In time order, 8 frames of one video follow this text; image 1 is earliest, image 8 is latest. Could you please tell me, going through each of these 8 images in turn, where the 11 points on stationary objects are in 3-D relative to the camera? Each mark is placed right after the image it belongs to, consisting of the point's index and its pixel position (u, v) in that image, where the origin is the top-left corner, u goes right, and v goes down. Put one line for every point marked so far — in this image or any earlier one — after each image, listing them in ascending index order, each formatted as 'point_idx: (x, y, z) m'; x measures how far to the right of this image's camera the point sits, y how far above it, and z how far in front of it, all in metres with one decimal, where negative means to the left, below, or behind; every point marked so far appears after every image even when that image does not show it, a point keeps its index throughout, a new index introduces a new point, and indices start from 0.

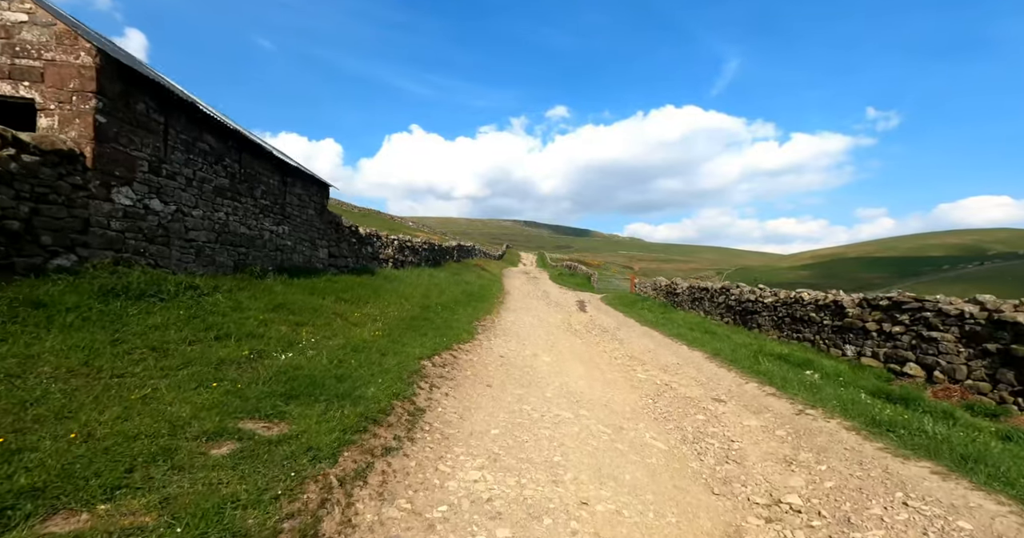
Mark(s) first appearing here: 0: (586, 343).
0: (+2.6, -2.7, +16.6) m
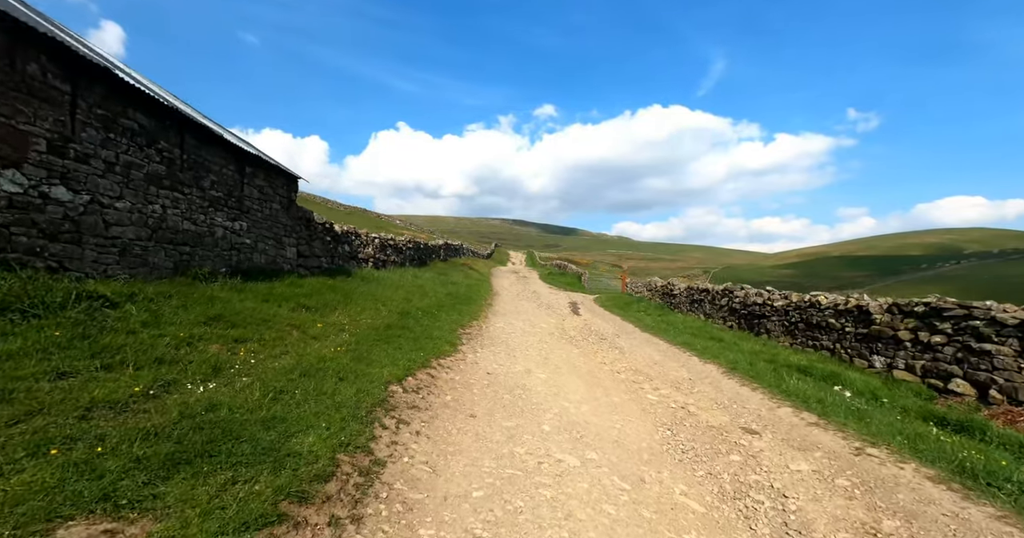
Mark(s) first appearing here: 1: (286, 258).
0: (+2.2, -2.7, +14.9) m
1: (-8.6, +0.4, +18.0) m
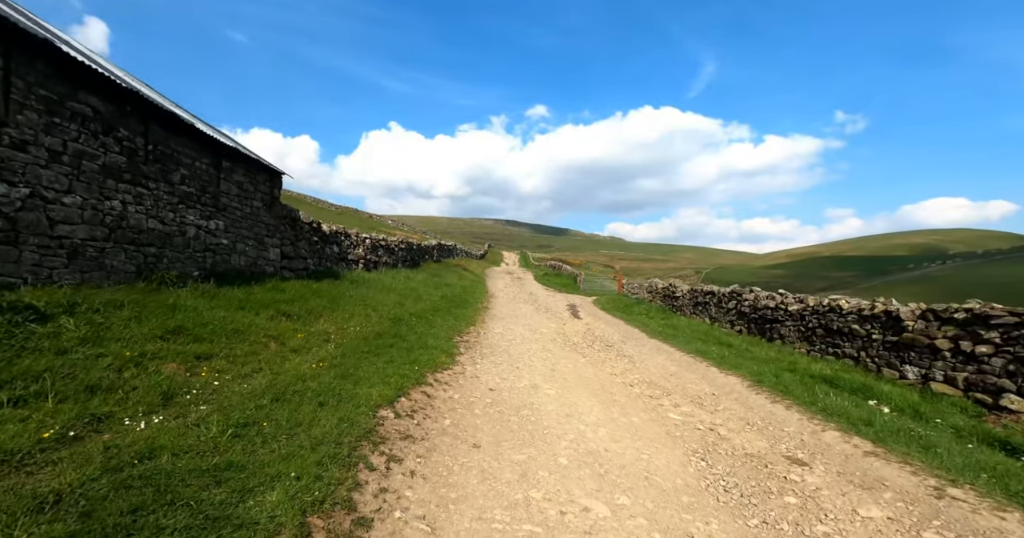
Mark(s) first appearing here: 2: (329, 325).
0: (+2.3, -2.8, +13.7) m
1: (-8.6, +0.3, +16.7) m
2: (-4.8, -1.5, +12.3) m
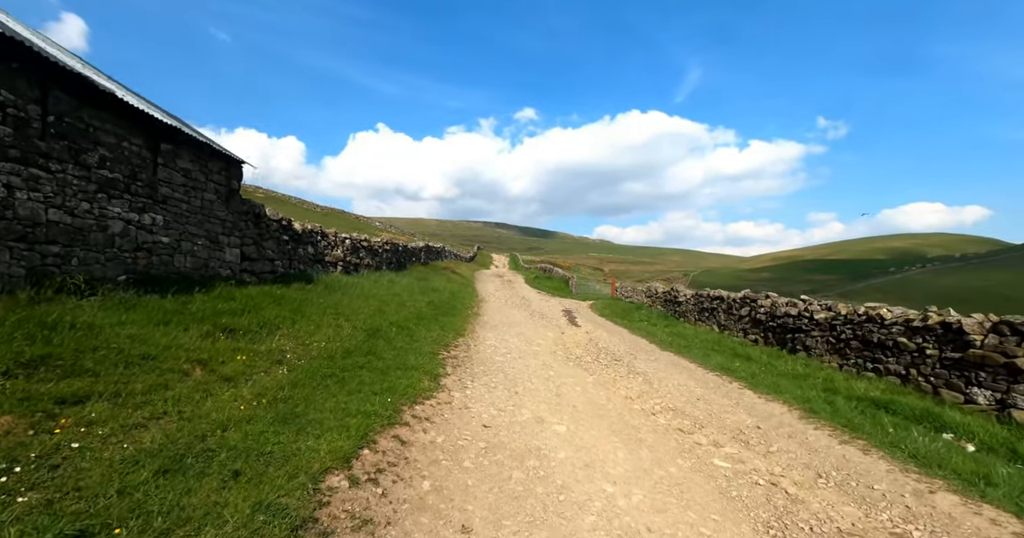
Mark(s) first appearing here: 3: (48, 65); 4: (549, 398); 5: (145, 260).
0: (+2.2, -2.9, +11.7) m
1: (-8.8, +0.2, +14.4) m
2: (-4.8, -1.5, +10.1) m
3: (-8.2, +3.6, +8.4) m
4: (+0.8, -2.7, +9.8) m
5: (-8.5, +0.2, +11.0) m
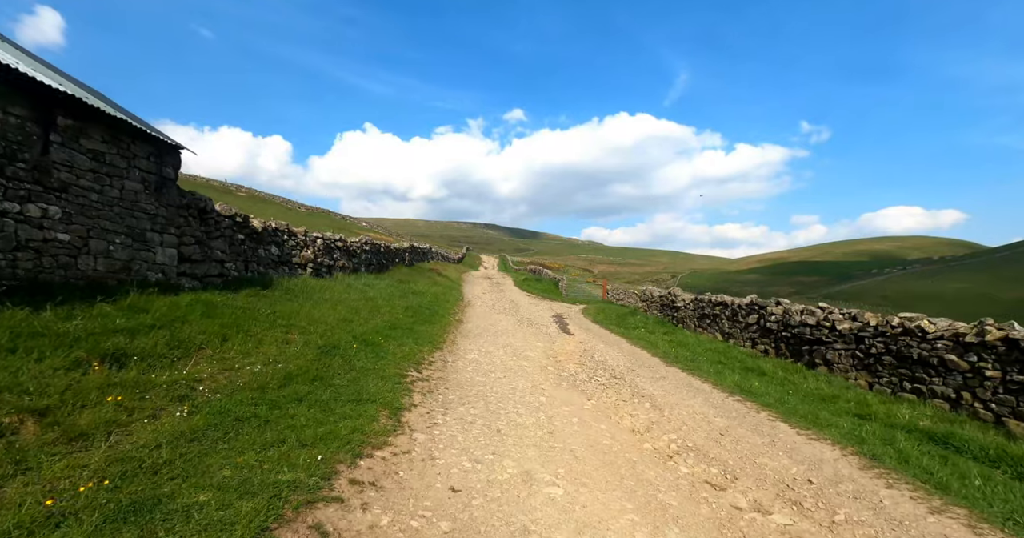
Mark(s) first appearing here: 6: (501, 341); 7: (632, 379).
0: (+1.8, -3.0, +9.6) m
1: (-9.2, +0.1, +12.1) m
2: (-5.1, -1.6, +7.9) m
3: (-8.5, +3.5, +6.2) m
4: (+0.4, -2.8, +7.8) m
5: (-8.9, +0.1, +8.7) m
6: (-0.5, -2.8, +18.7) m
7: (+3.2, -3.0, +12.8) m
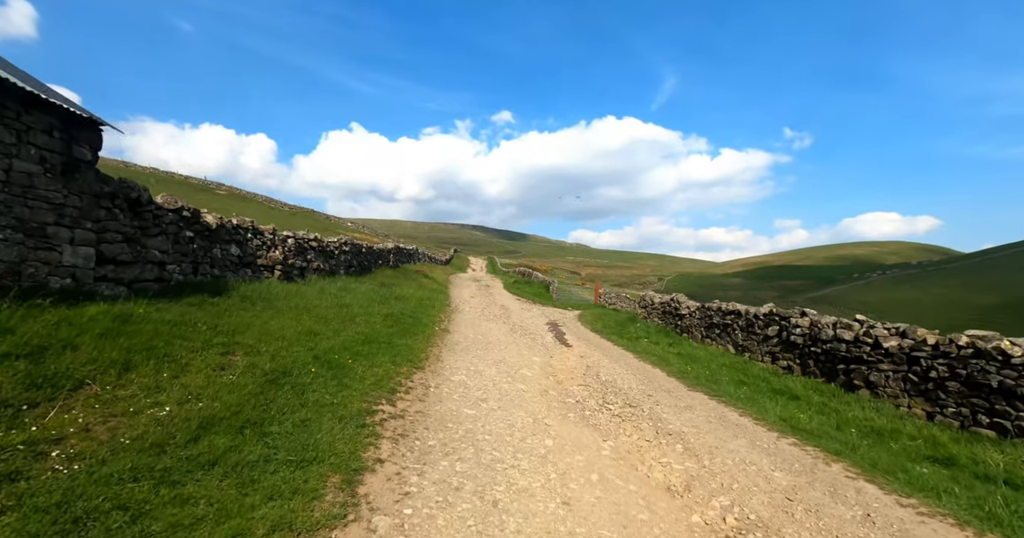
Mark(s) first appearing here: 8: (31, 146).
0: (+1.8, -3.1, +7.4) m
1: (-9.2, +0.1, +9.7) m
2: (-5.1, -1.7, +5.5) m
3: (-8.4, +3.5, +3.7) m
4: (+0.5, -2.9, +5.5) m
5: (-8.8, +0.1, +6.3) m
6: (-0.7, -3.0, +16.4) m
7: (+3.1, -3.1, +10.6) m
8: (-9.2, +2.4, +9.2) m
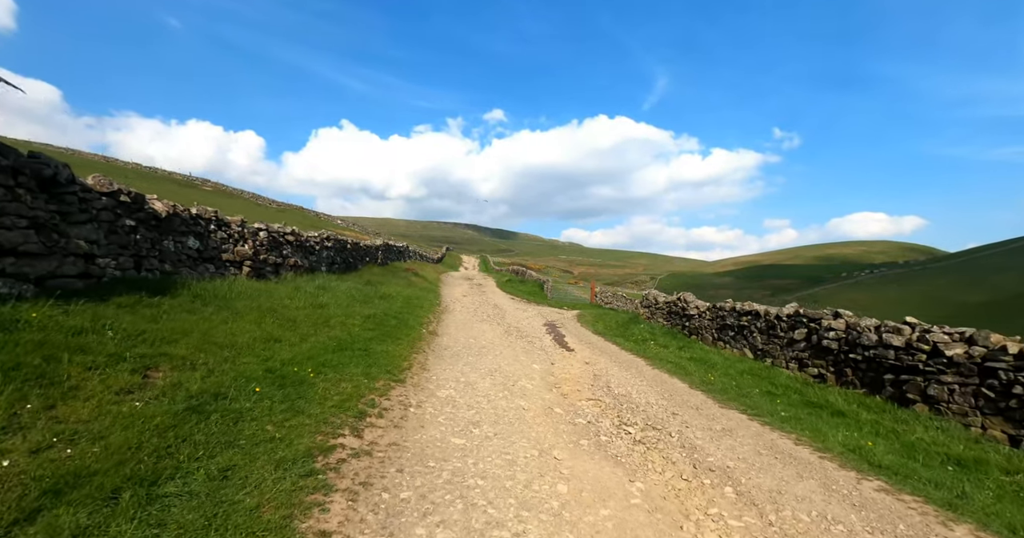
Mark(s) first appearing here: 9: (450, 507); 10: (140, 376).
0: (+1.8, -3.0, +5.4) m
1: (-9.2, +0.2, +7.5) m
2: (-5.0, -1.6, +3.4) m
3: (-8.3, +3.6, +1.6) m
4: (+0.5, -2.8, +3.5) m
5: (-8.8, +0.2, +4.1) m
6: (-0.8, -2.8, +14.4) m
7: (+3.1, -3.0, +8.6) m
8: (-9.2, +2.5, +7.0) m
9: (-0.7, -2.7, +5.4) m
10: (-5.5, -1.5, +7.0) m
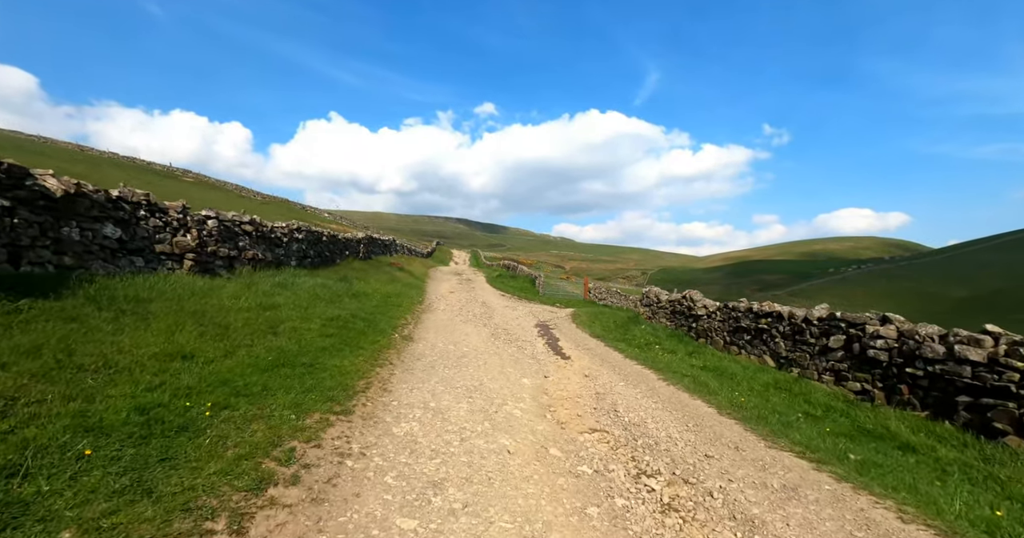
0: (+1.6, -3.0, +2.9) m
1: (-9.5, +0.3, +4.7) m
2: (-5.2, -1.6, +0.7) m
3: (-8.4, +3.6, -1.2) m
4: (+0.3, -2.8, +1.0) m
5: (-9.0, +0.2, +1.3) m
6: (-1.2, -2.7, +11.8) m
7: (+2.8, -2.9, +6.1) m
8: (-9.4, +2.6, +4.2) m
9: (-0.9, -2.7, +2.8) m
10: (-5.7, -1.5, +4.3) m
